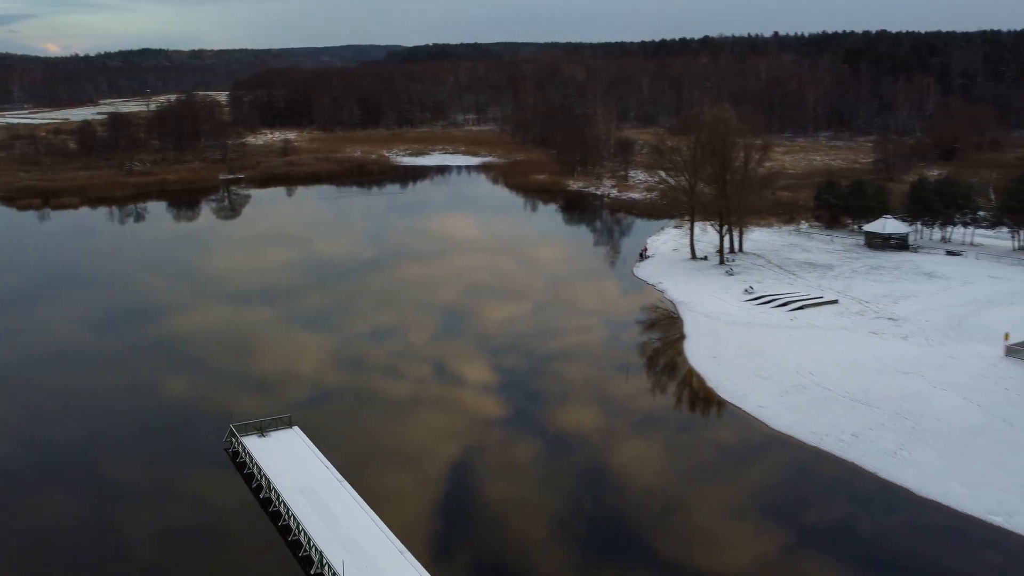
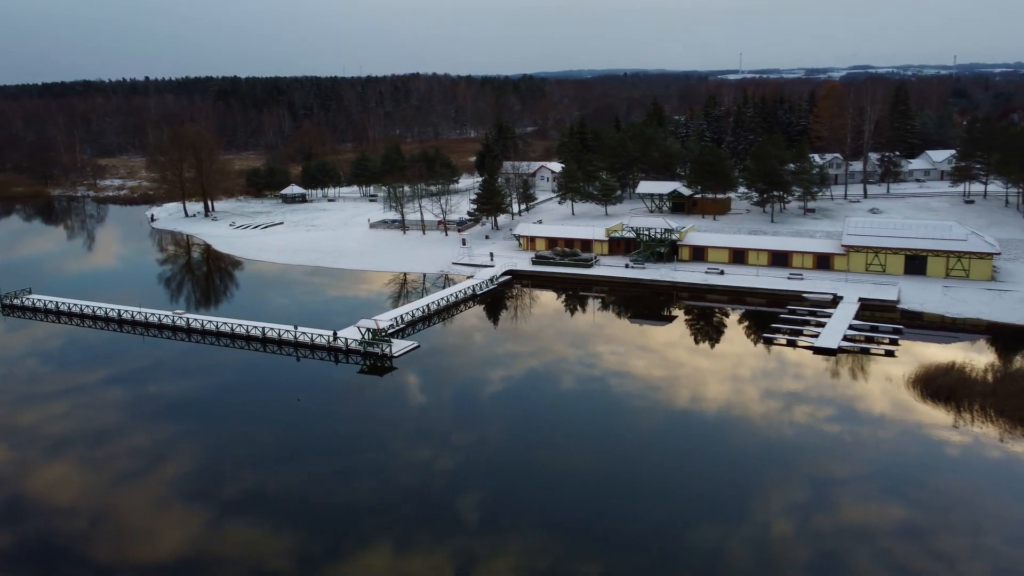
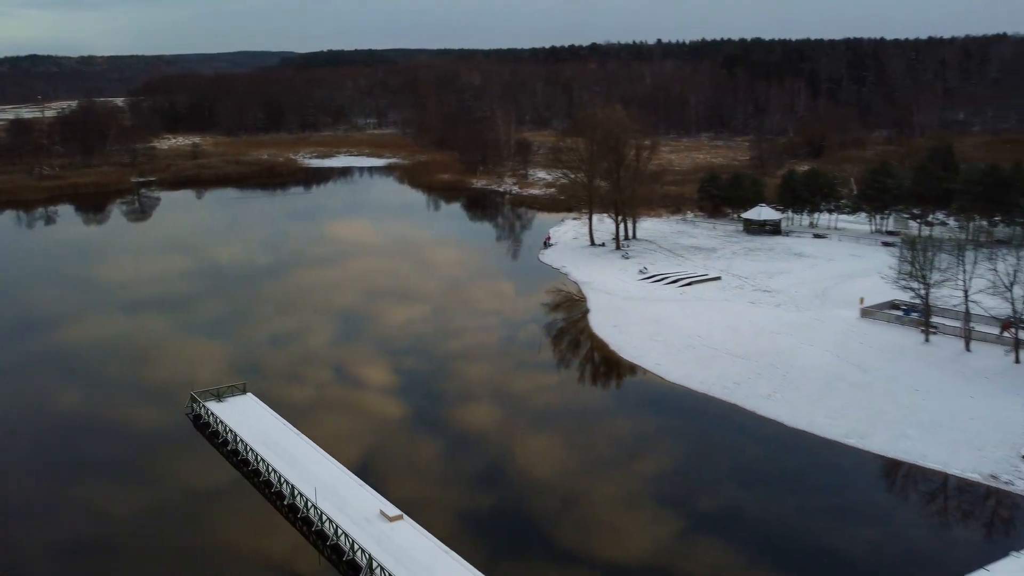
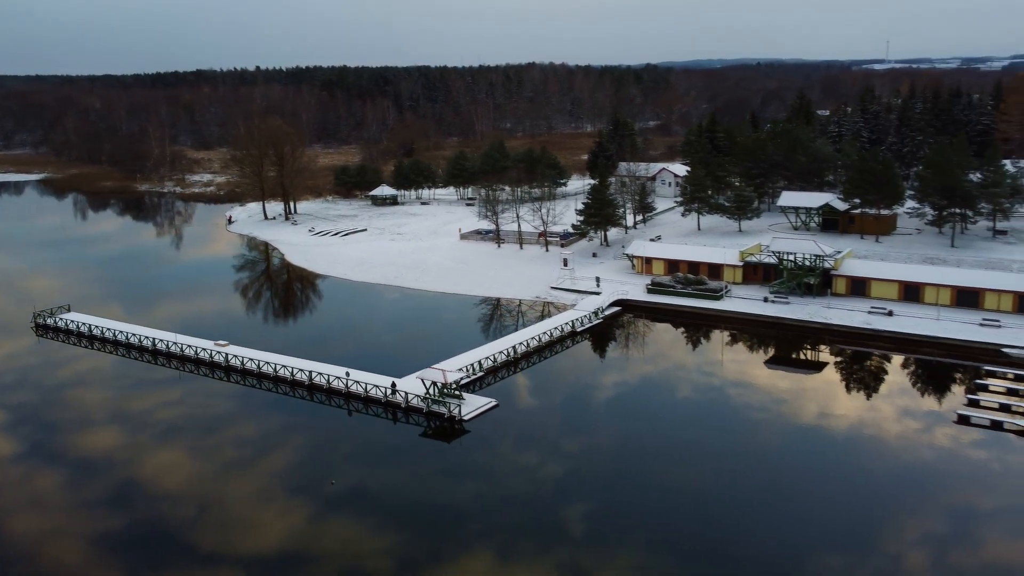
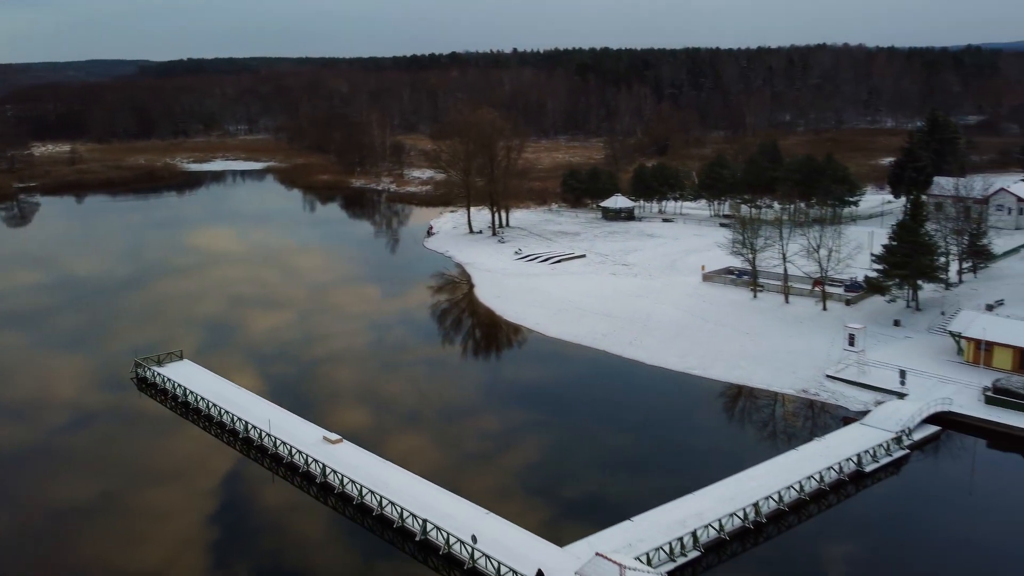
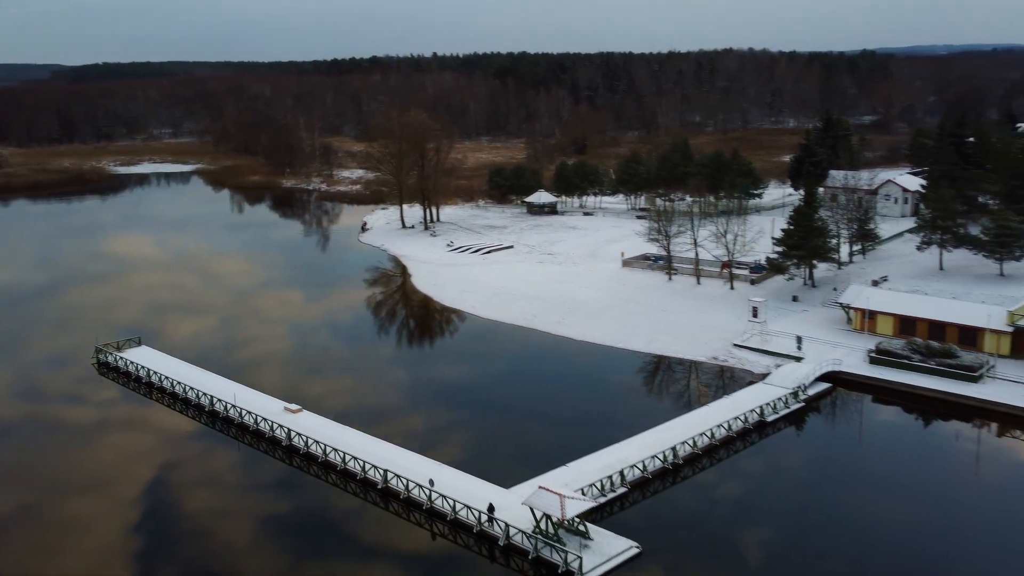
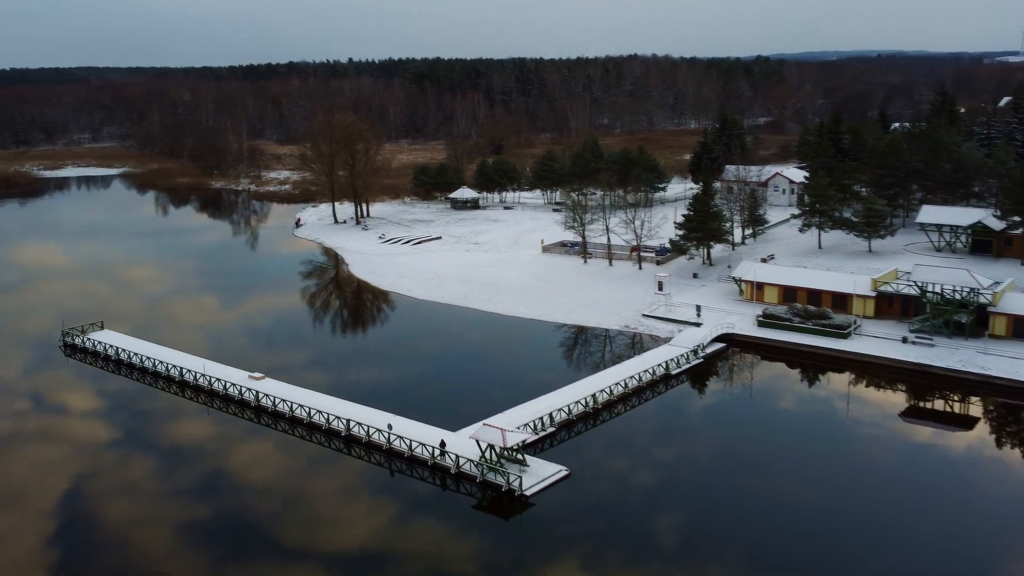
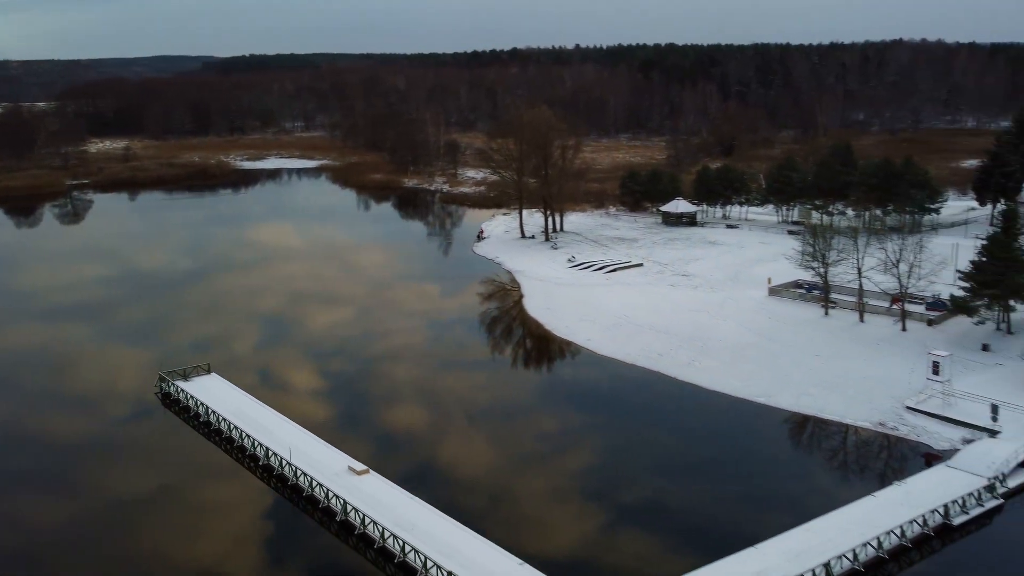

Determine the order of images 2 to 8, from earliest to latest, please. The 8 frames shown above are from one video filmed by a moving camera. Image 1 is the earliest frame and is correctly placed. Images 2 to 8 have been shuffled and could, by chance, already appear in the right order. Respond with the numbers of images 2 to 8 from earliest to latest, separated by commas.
3, 8, 5, 6, 7, 4, 2
